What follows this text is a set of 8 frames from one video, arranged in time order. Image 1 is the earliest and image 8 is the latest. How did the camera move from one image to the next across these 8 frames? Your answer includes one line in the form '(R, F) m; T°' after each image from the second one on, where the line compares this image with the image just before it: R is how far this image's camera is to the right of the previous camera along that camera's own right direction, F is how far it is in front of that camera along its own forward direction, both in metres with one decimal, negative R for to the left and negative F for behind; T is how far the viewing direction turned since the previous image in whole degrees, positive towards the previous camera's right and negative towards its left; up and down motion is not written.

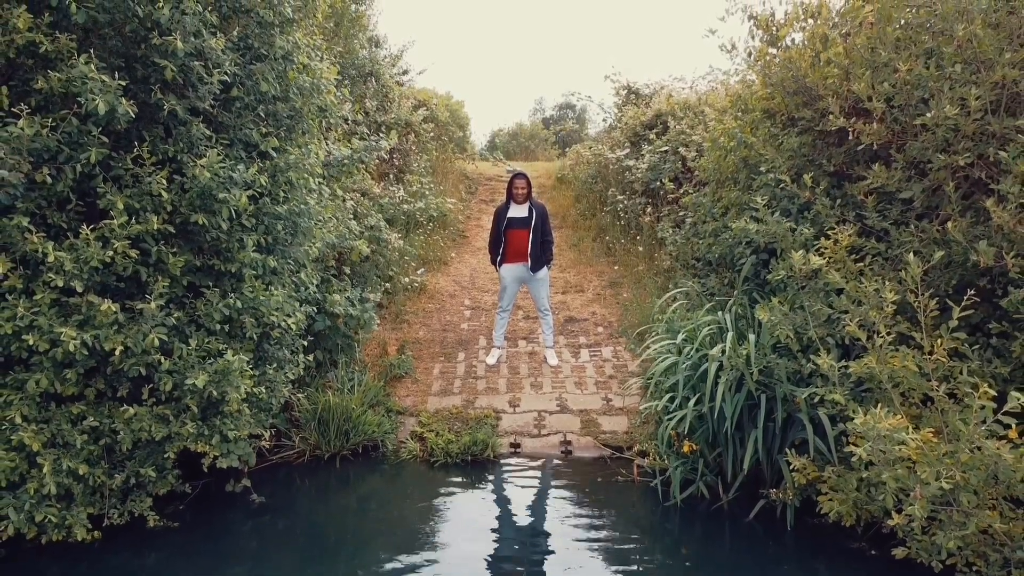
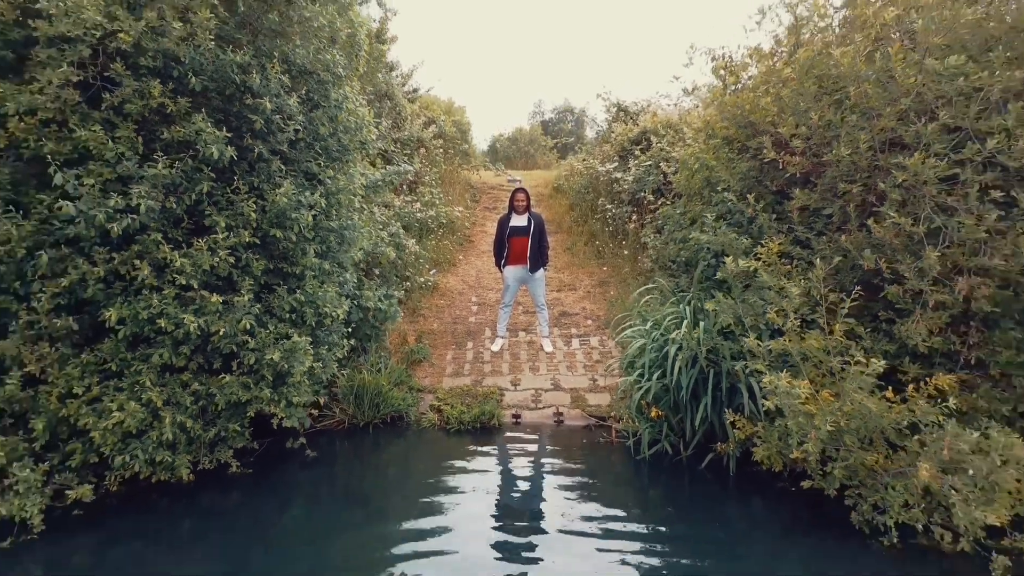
(0.0, -1.3) m; 0°
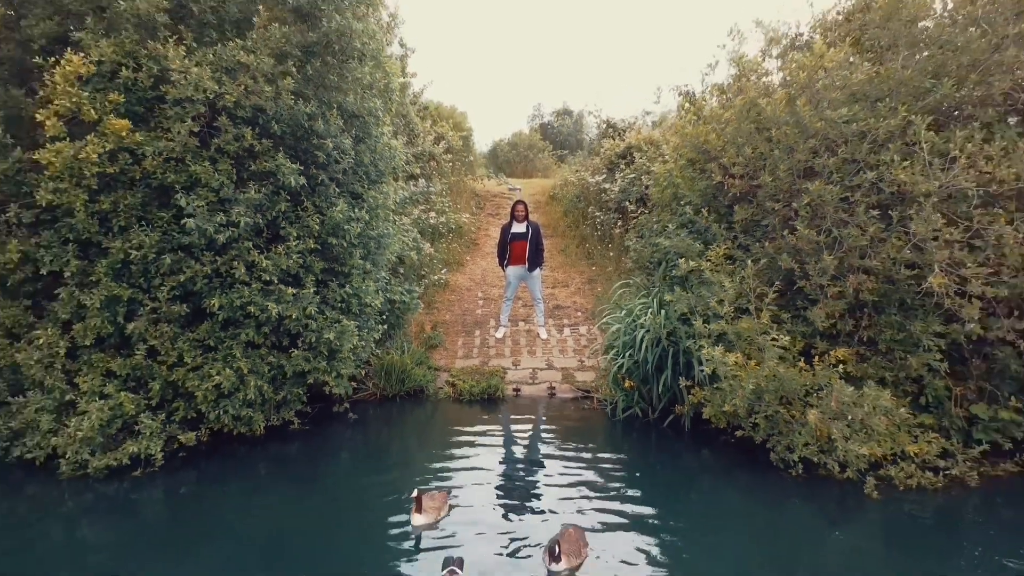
(0.0, -1.6) m; 0°
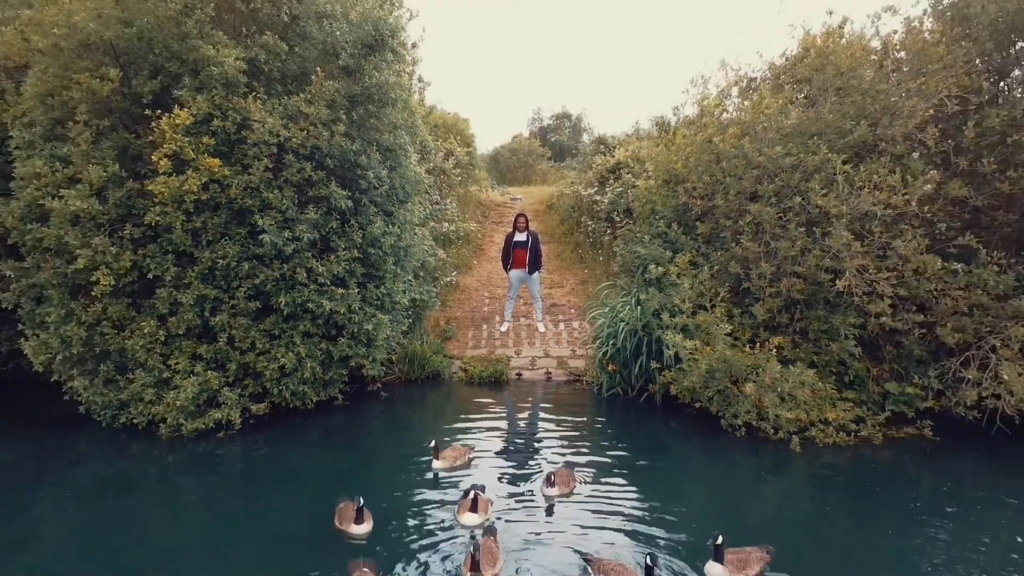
(-0.1, -1.7) m; 0°
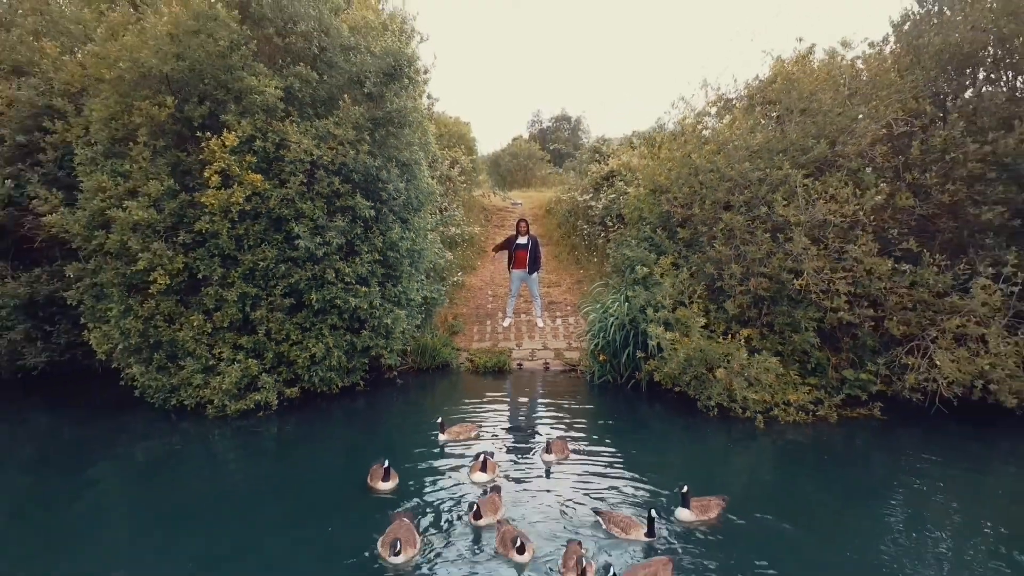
(0.0, -1.2) m; 0°
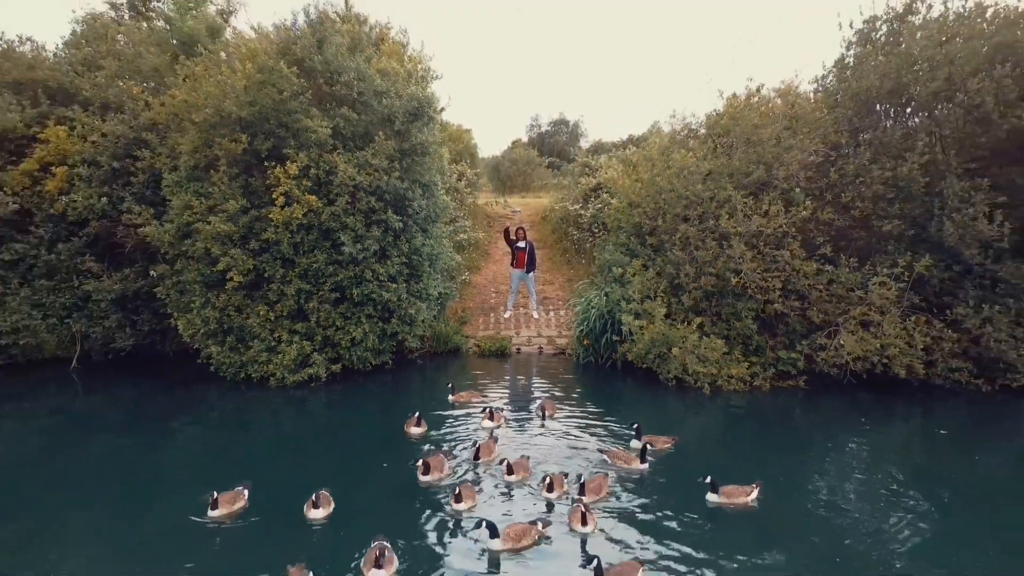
(0.0, -2.4) m; 0°
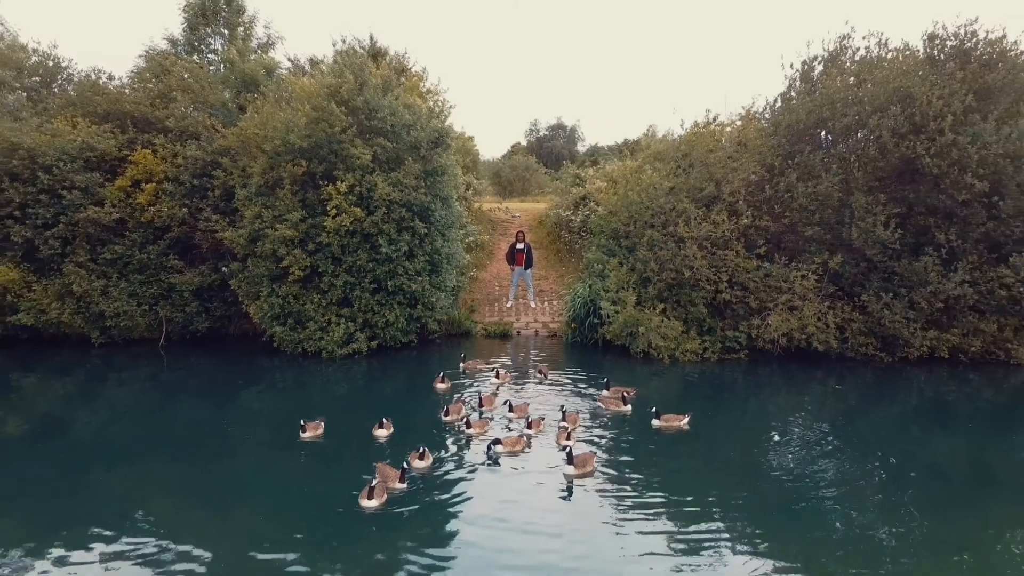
(-0.1, -3.1) m; 0°
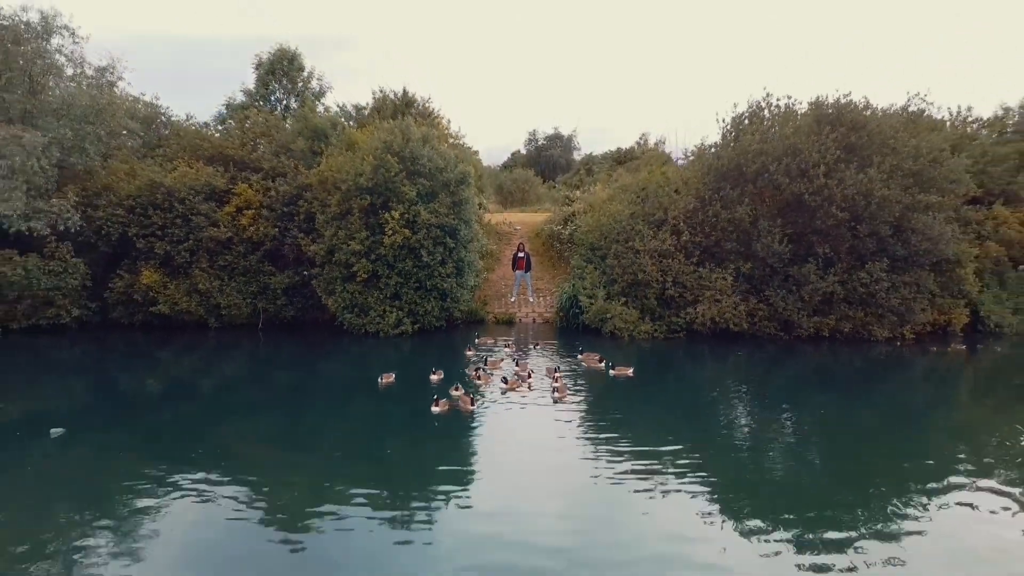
(-0.2, -5.8) m; 0°
